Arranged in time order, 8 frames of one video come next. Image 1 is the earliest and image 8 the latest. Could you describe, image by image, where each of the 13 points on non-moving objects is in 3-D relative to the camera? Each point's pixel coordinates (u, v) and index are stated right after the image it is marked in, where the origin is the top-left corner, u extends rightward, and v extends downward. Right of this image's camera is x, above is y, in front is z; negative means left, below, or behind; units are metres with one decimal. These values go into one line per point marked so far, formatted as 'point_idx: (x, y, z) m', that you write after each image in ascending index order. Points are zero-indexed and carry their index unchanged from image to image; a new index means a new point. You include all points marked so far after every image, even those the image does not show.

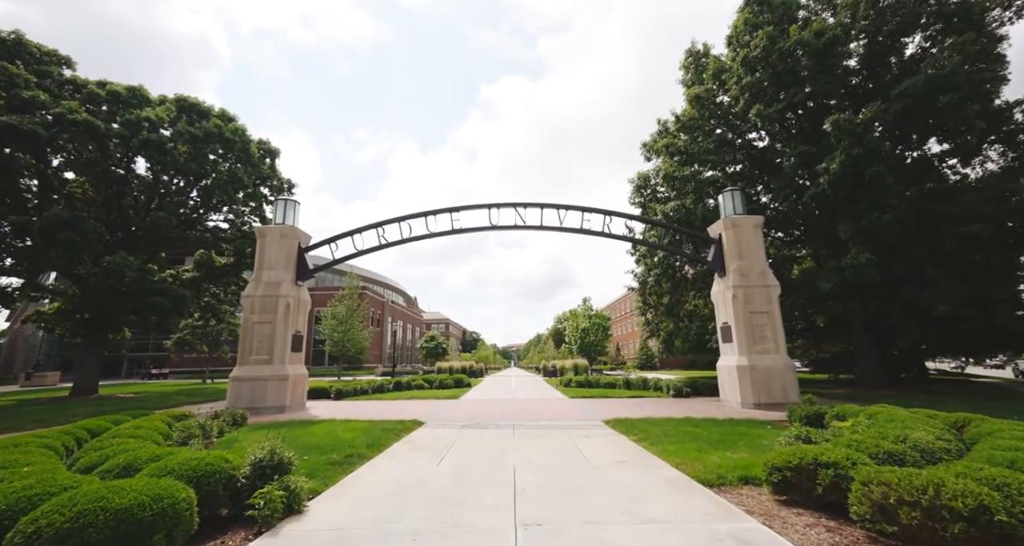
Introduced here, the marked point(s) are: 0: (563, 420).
0: (+1.4, -4.0, +11.3) m
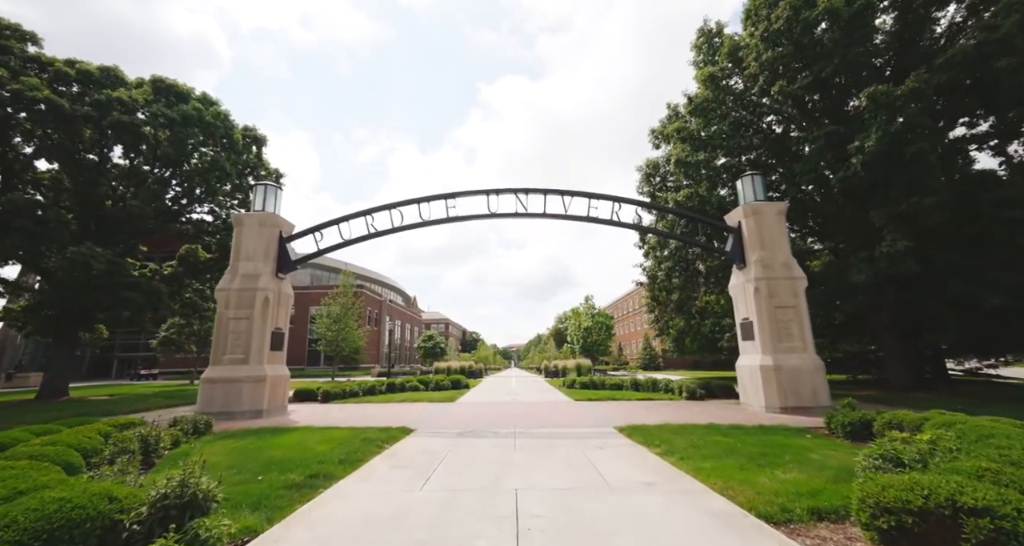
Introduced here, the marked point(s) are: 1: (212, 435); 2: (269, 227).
0: (+1.4, -3.7, +10.0) m
1: (-6.3, -3.4, +8.7) m
2: (-7.8, +1.5, +13.4) m
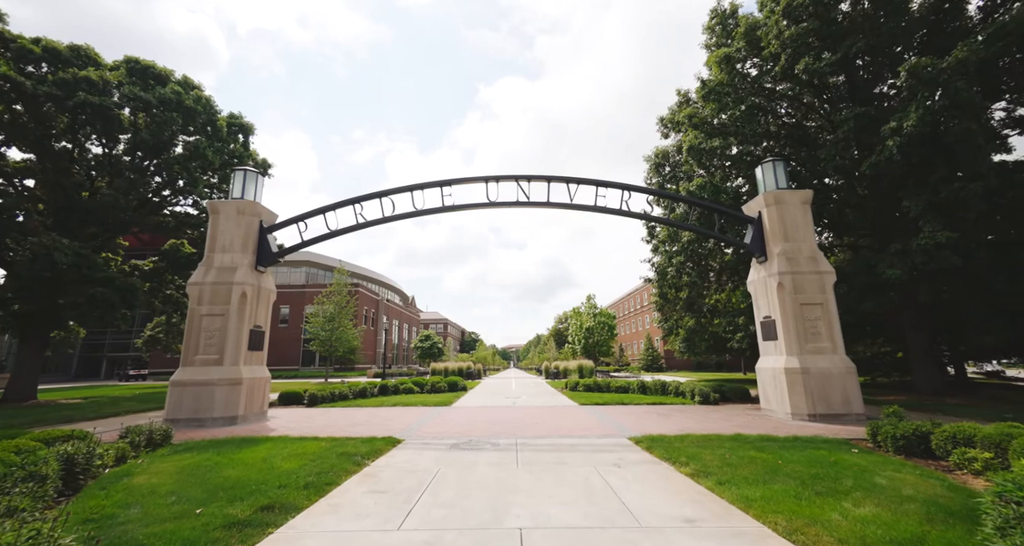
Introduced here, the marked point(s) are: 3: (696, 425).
0: (+1.4, -3.5, +9.0) m
1: (-6.3, -3.2, +7.6) m
2: (-7.8, +1.7, +12.3) m
3: (+4.5, -3.7, +10.1) m
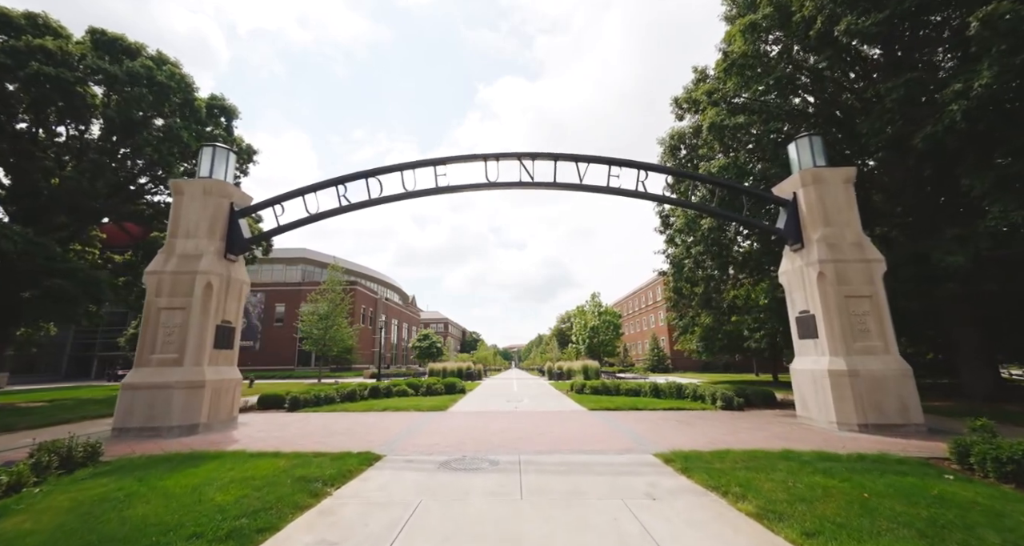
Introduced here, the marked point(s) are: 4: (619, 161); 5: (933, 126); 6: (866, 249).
0: (+1.5, -3.2, +7.5) m
1: (-6.2, -2.9, +6.2) m
2: (-7.7, +2.0, +10.9) m
3: (+4.5, -3.4, +8.7) m
4: (+3.1, +3.3, +12.2) m
5: (+10.0, +3.5, +9.8) m
6: (+8.7, +0.6, +10.2) m
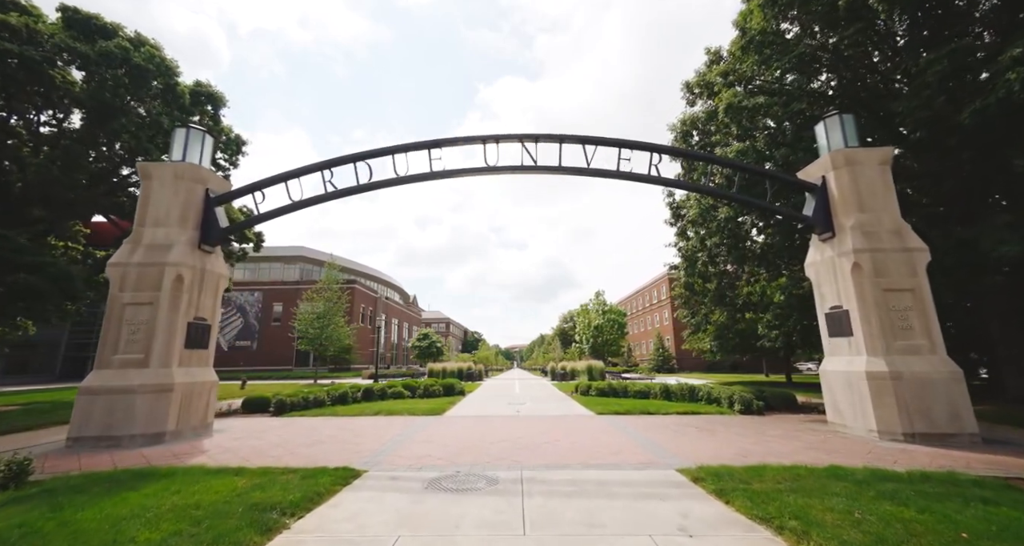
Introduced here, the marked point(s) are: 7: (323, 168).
0: (+1.5, -3.1, +6.5) m
1: (-6.2, -2.7, +5.2) m
2: (-7.7, +2.2, +10.0) m
3: (+4.6, -3.2, +7.7) m
4: (+3.2, +3.5, +11.2) m
5: (+10.0, +3.7, +8.8) m
6: (+8.7, +0.8, +9.1) m
7: (-5.0, +2.8, +11.1) m
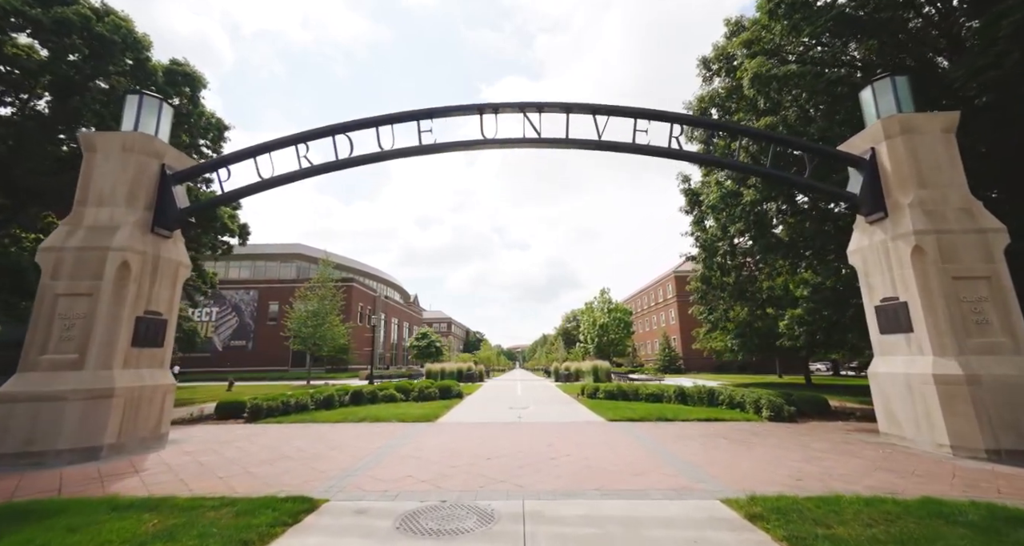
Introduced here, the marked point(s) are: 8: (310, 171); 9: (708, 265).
0: (+1.5, -2.8, +5.2) m
1: (-6.2, -2.4, +3.9) m
2: (-7.7, +2.5, +8.7) m
3: (+4.6, -3.0, +6.3) m
4: (+3.2, +3.7, +9.8) m
5: (+10.0, +4.0, +7.4) m
6: (+8.7, +1.1, +7.7) m
7: (-5.0, +3.1, +9.7) m
8: (-4.6, +2.3, +9.5) m
9: (+7.1, +0.2, +15.2) m
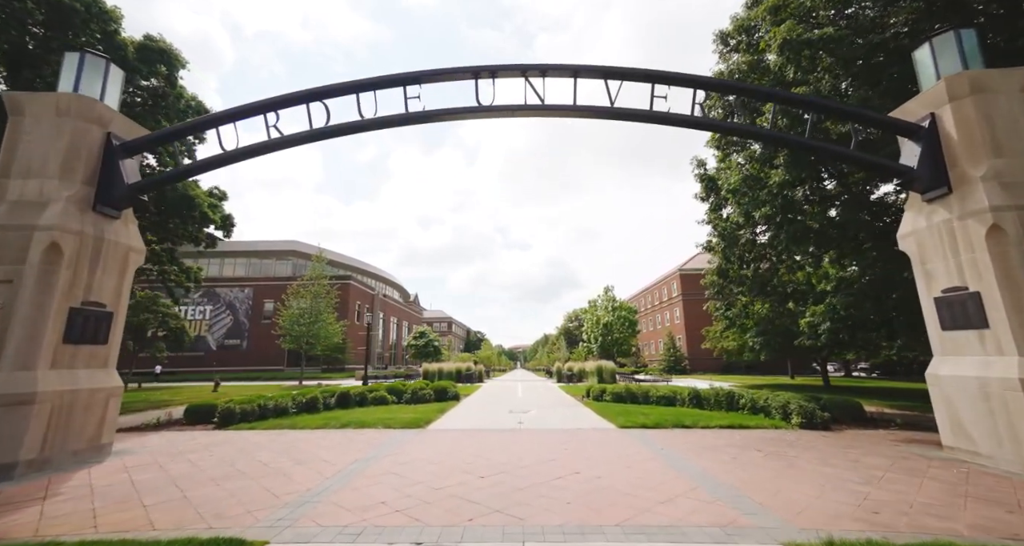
0: (+1.5, -2.5, +3.9) m
1: (-6.3, -2.2, +2.7) m
2: (-7.7, +2.8, +7.4) m
3: (+4.5, -2.7, +5.0) m
4: (+3.2, +4.0, +8.6) m
5: (+10.0, +4.2, +6.1) m
6: (+8.7, +1.3, +6.5) m
7: (-5.0, +3.3, +8.5) m
8: (-4.7, +2.6, +8.3) m
9: (+7.1, +0.5, +13.9) m
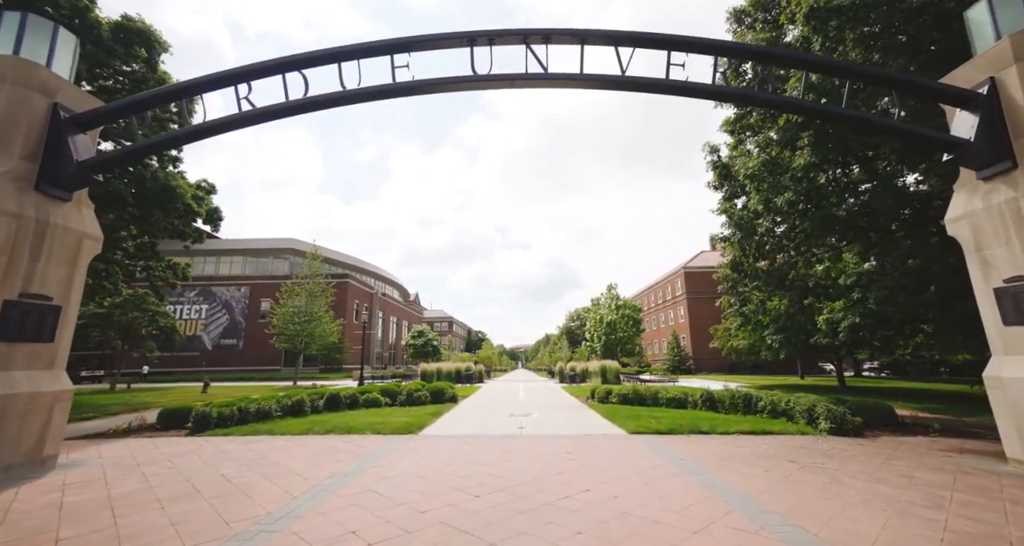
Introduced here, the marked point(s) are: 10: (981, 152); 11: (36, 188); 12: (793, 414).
0: (+1.5, -2.3, +3.0) m
1: (-6.3, -2.0, +1.8) m
2: (-7.7, +2.9, +6.6) m
3: (+4.5, -2.5, +4.1) m
4: (+3.2, +4.2, +7.6) m
5: (+10.0, +4.4, +5.2) m
6: (+8.7, +1.5, +5.5) m
7: (-5.1, +3.5, +7.6) m
8: (-4.7, +2.8, +7.4) m
9: (+7.1, +0.7, +13.0) m
10: (+7.3, +1.9, +6.5) m
11: (-7.6, +1.3, +6.6) m
12: (+7.2, -3.6, +10.6) m
